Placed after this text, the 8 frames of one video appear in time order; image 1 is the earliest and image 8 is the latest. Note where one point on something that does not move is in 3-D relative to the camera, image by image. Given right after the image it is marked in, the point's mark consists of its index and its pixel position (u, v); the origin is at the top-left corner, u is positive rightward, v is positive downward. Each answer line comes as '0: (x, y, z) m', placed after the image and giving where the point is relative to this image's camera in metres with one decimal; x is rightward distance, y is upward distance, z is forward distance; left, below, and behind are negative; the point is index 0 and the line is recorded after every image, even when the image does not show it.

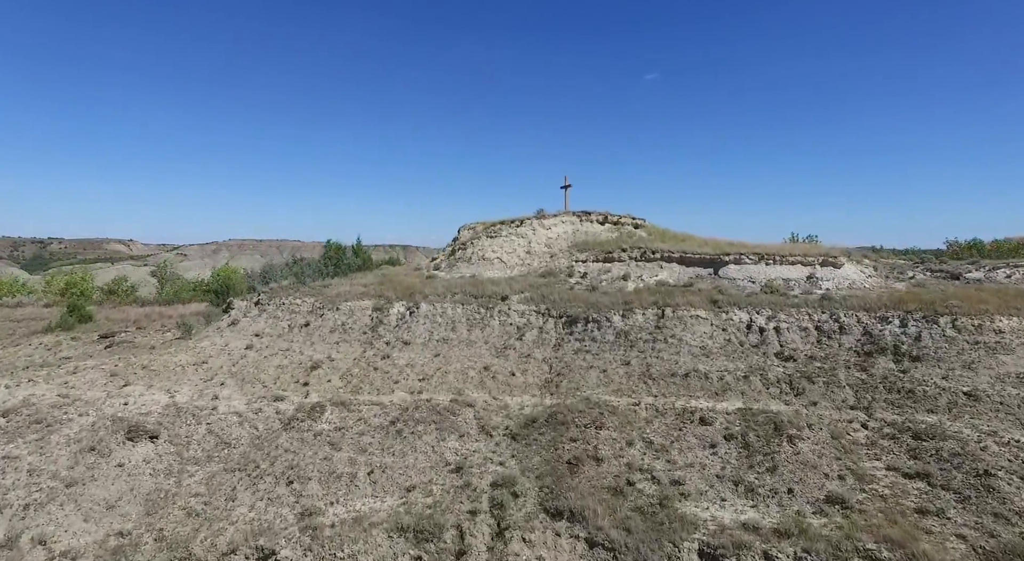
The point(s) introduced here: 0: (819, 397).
0: (+6.2, -2.4, +11.6) m
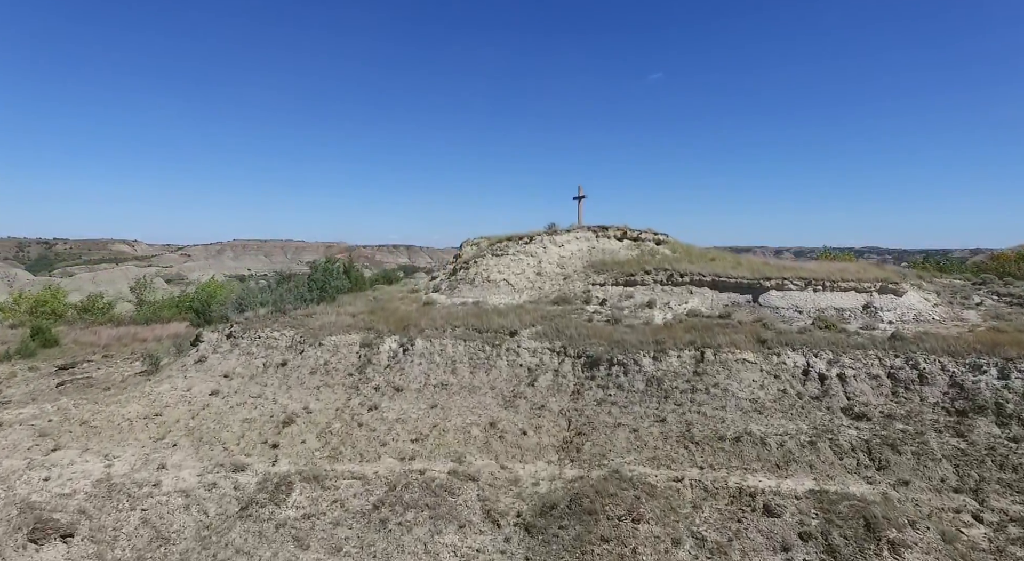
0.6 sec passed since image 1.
0: (+6.4, -3.1, +9.3) m
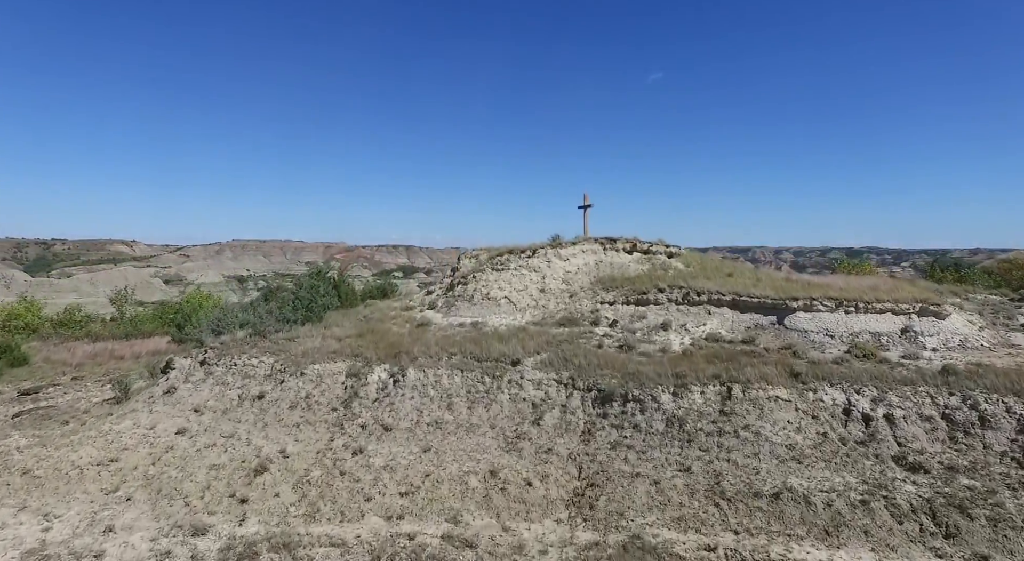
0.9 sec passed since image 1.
0: (+6.5, -3.6, +7.9) m
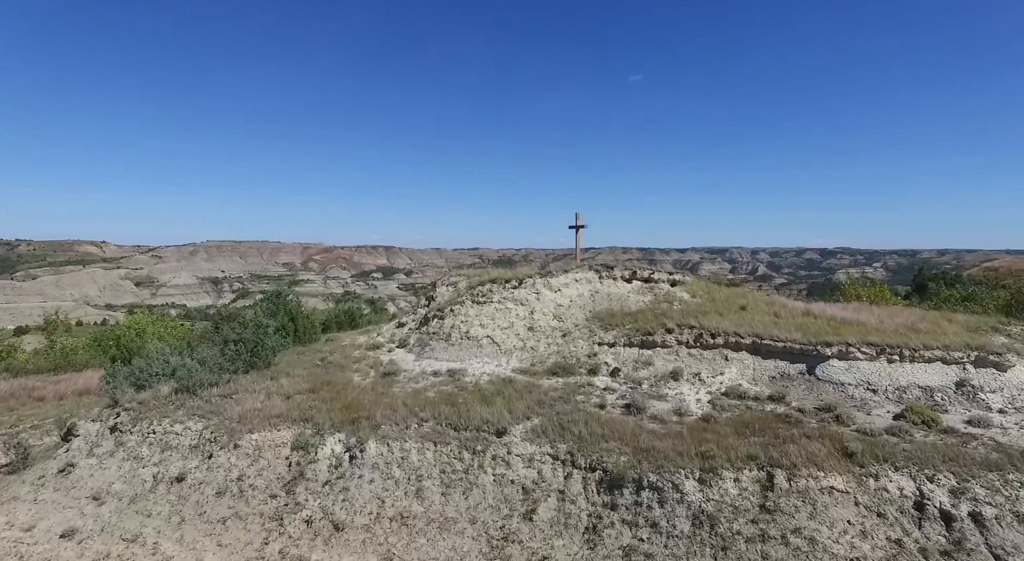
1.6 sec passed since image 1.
0: (+6.4, -4.5, +5.7) m
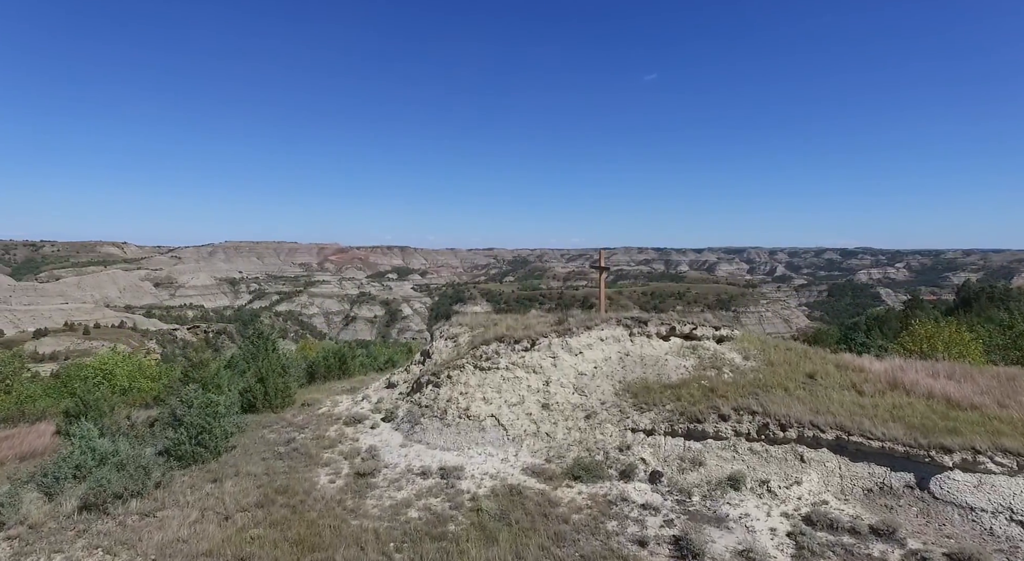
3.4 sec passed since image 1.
0: (+6.3, -5.8, +2.6) m
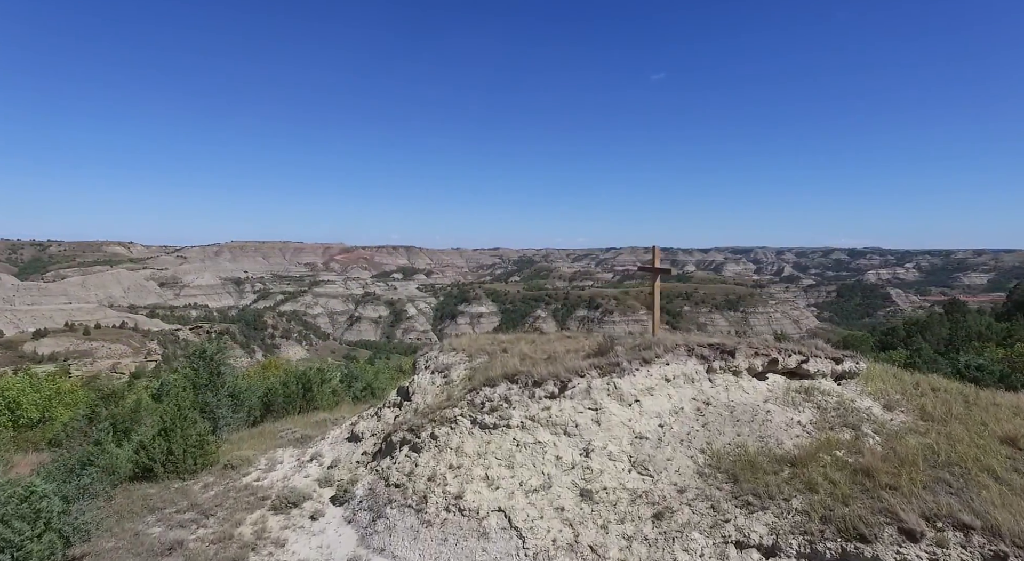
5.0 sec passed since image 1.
0: (+6.5, -6.0, -2.0) m
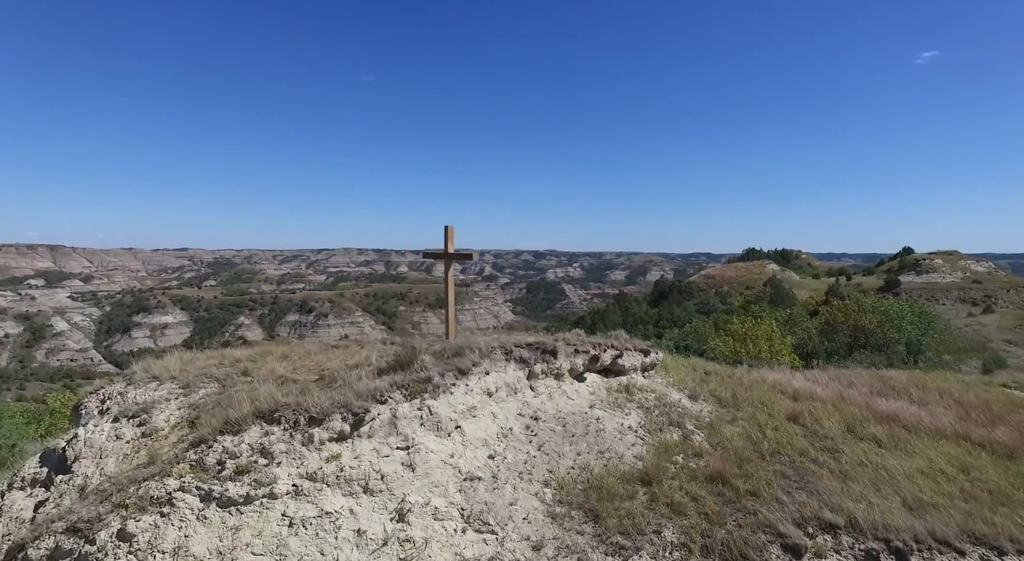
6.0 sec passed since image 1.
0: (+8.5, -5.7, -0.7) m
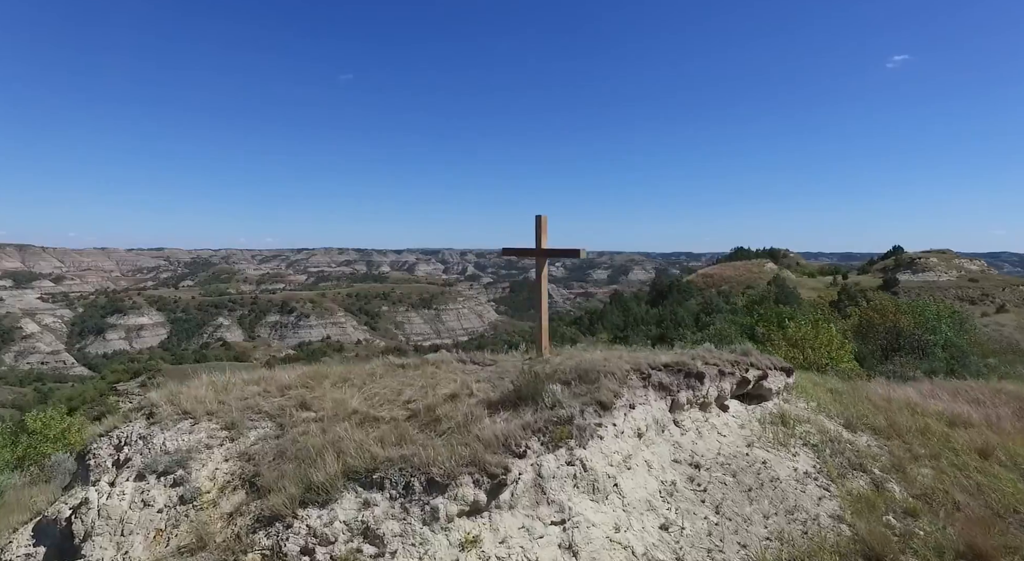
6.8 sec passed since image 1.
0: (+10.1, -5.7, -2.1) m
